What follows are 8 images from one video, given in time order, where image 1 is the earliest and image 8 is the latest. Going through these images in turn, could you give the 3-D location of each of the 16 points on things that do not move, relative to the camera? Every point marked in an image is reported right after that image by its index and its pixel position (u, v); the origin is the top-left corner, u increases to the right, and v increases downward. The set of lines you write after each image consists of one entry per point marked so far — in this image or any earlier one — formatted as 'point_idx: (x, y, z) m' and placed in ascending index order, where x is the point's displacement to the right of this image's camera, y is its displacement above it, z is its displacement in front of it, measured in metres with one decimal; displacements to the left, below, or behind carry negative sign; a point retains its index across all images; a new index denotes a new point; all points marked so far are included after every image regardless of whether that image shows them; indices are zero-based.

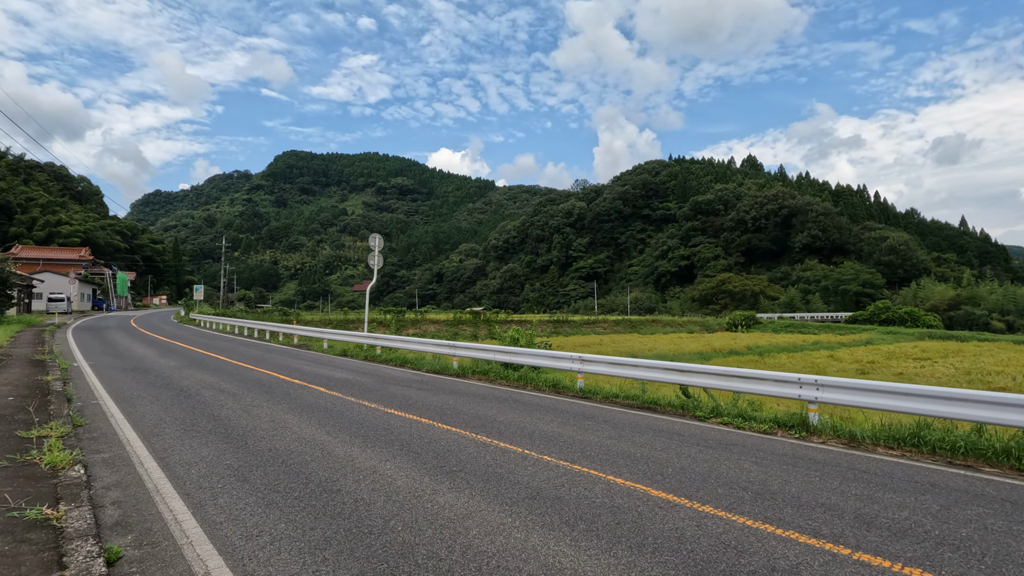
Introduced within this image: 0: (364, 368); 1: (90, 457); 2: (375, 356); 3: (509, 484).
0: (-3.3, -1.8, +11.9) m
1: (-3.7, -1.5, +4.7) m
2: (-3.7, -1.9, +14.5) m
3: (0.0, -1.5, +4.2) m
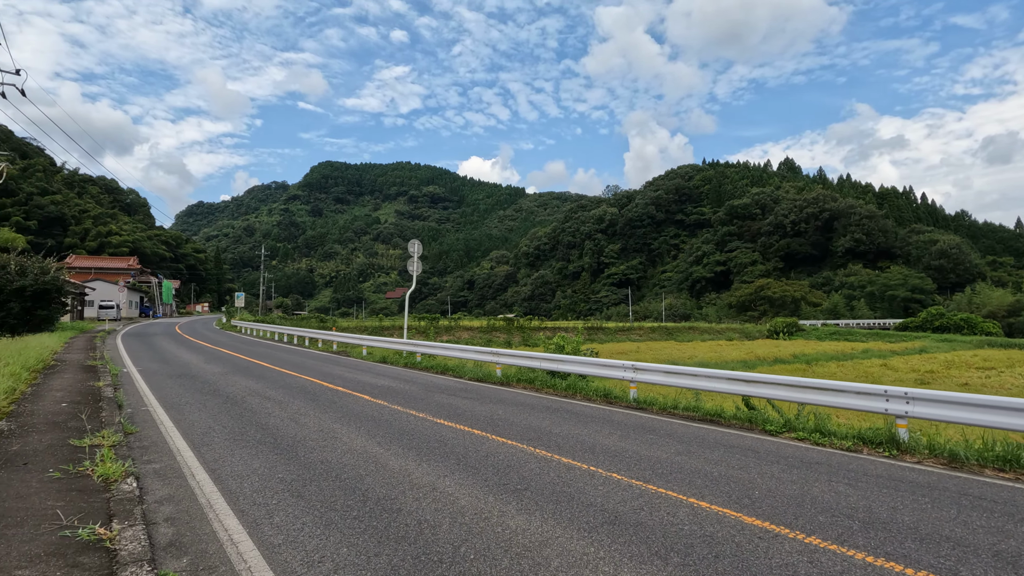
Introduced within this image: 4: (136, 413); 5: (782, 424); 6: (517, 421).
0: (-2.3, -1.9, +11.7) m
1: (-3.2, -1.5, +4.6) m
2: (-2.6, -2.0, +14.4) m
3: (+0.5, -1.6, +3.8) m
4: (-4.9, -1.6, +6.9) m
5: (+3.4, -1.7, +6.7) m
6: (+0.1, -1.7, +7.0) m
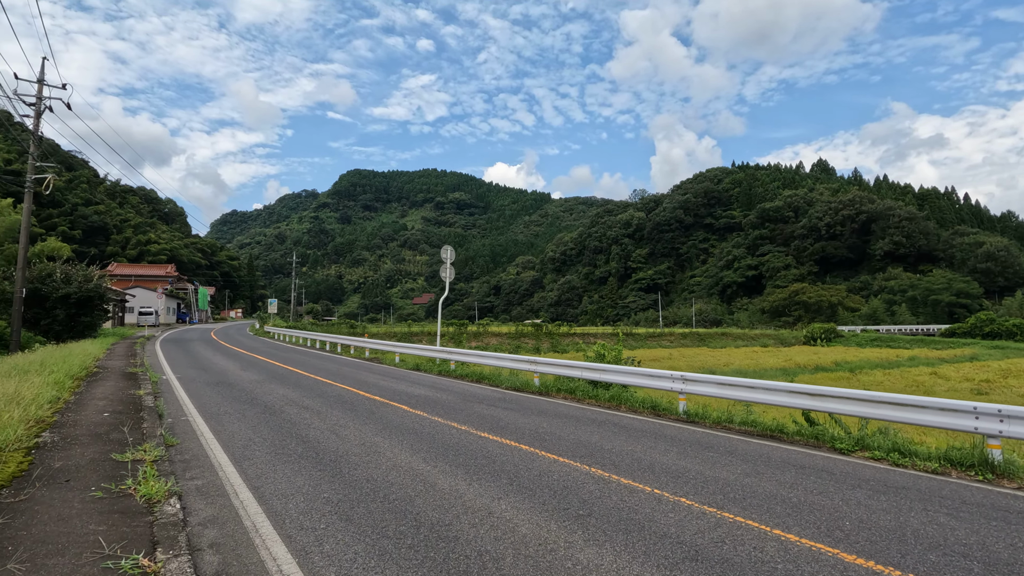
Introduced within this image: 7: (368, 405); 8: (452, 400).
0: (-1.5, -2.1, +11.4) m
1: (-2.7, -1.6, +4.4) m
2: (-1.7, -2.2, +14.1) m
3: (+0.9, -1.6, +3.4) m
4: (-4.3, -1.7, +6.8) m
5: (+4.0, -1.8, +6.2) m
6: (+0.6, -1.8, +6.6) m
7: (-2.3, -1.8, +8.4) m
8: (-1.1, -2.0, +9.5) m
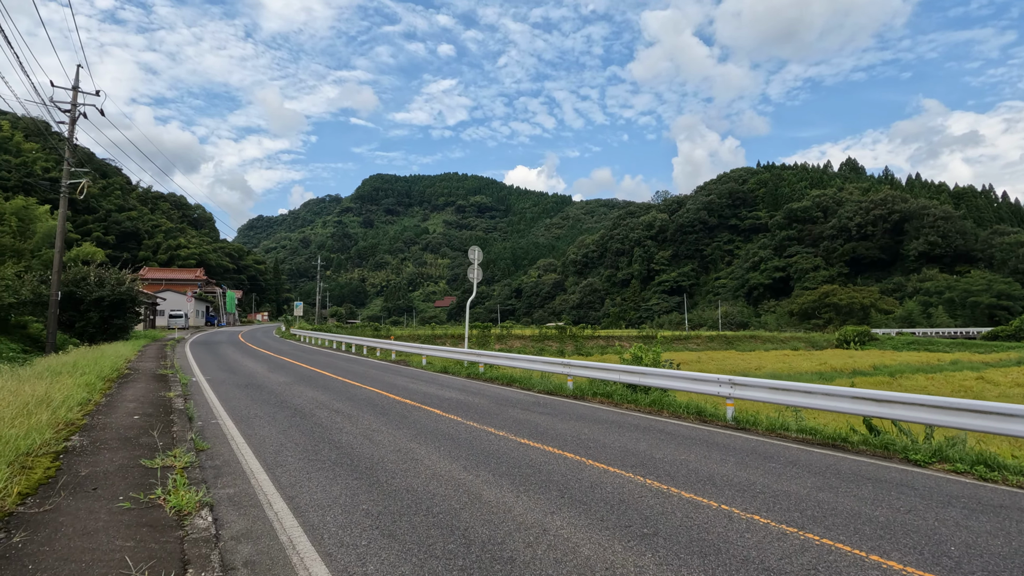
0: (-0.8, -2.1, +11.1) m
1: (-2.3, -1.6, +4.1) m
2: (-0.9, -2.2, +13.8) m
3: (+1.3, -1.6, +3.1) m
4: (-3.8, -1.7, +6.6) m
5: (+4.4, -1.7, +5.6) m
6: (+1.1, -1.8, +6.2) m
7: (-1.7, -1.8, +8.1) m
8: (-0.5, -2.0, +9.1) m
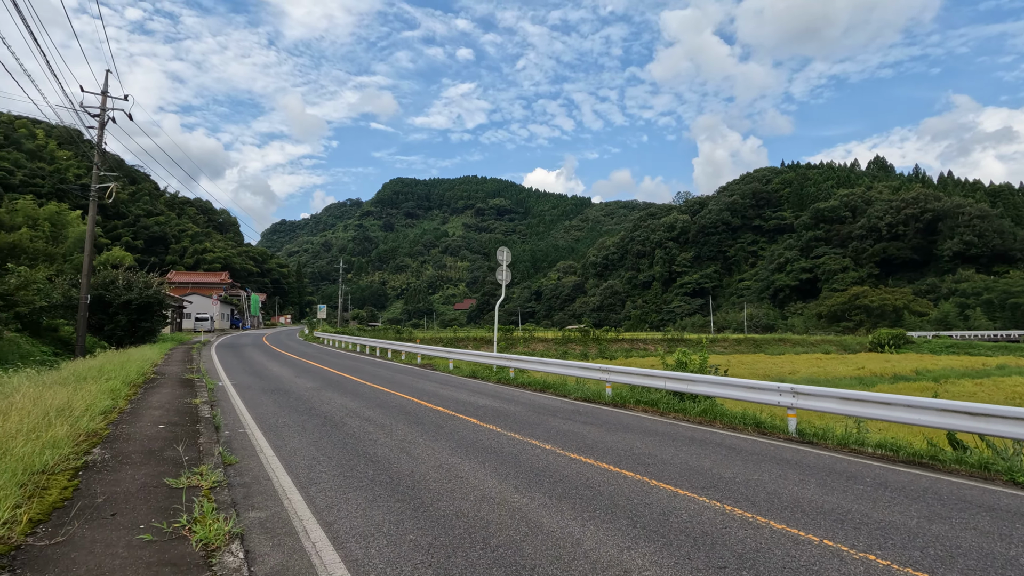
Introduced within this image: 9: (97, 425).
0: (-0.1, -2.1, +10.6) m
1: (-1.9, -1.6, +3.7) m
2: (-0.1, -2.3, +13.3) m
3: (+1.7, -1.6, +2.5) m
4: (-3.2, -1.8, +6.2) m
5: (+4.9, -1.7, +5.0) m
6: (+1.7, -1.8, +5.7) m
7: (-1.1, -1.9, +7.6) m
8: (+0.2, -2.0, +8.6) m
9: (-4.4, -1.5, +5.7) m
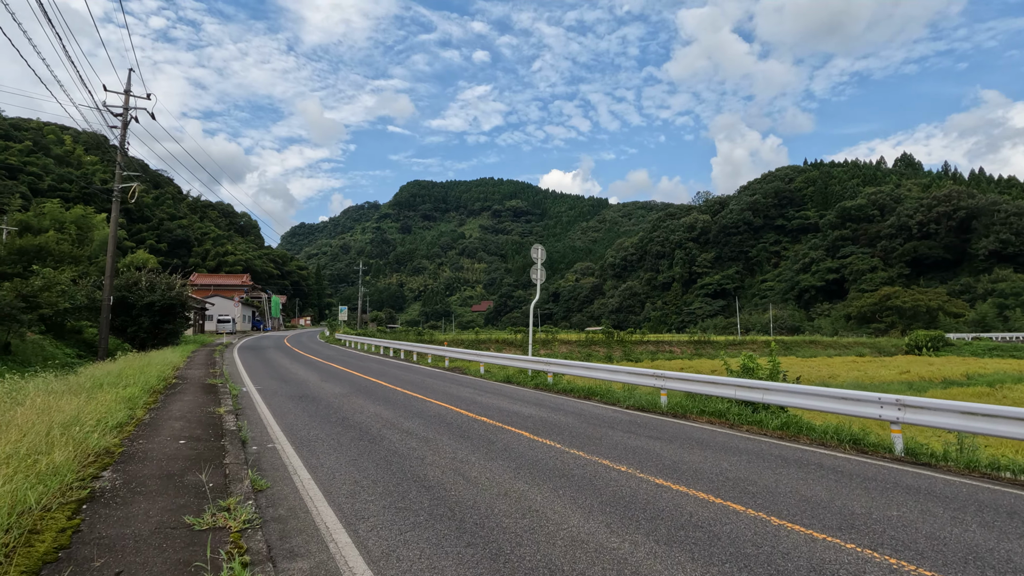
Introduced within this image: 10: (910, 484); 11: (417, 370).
0: (+0.7, -2.1, +9.8) m
1: (-1.2, -1.6, +2.9) m
2: (+0.8, -2.3, +12.5) m
3: (+2.3, -1.5, +1.6) m
4: (-2.6, -1.7, +5.5) m
5: (+5.6, -1.7, +4.0) m
6: (+2.3, -1.8, +4.8) m
7: (-0.4, -1.8, +6.8) m
8: (+0.9, -2.0, +7.8) m
9: (-3.7, -1.4, +5.0) m
10: (+3.6, -1.8, +4.8) m
11: (-3.0, -2.6, +16.9) m
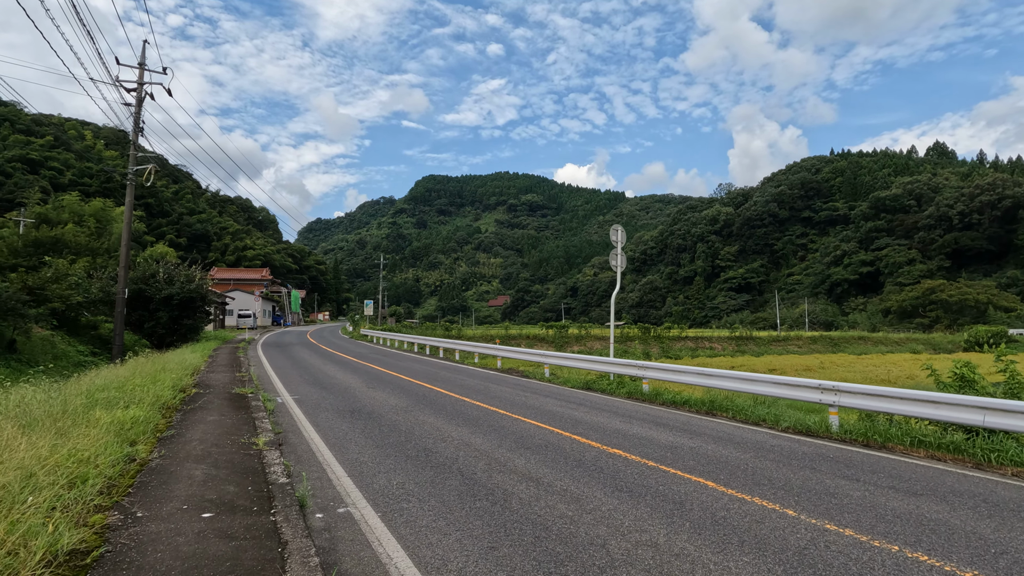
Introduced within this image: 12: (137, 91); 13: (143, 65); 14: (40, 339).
0: (+2.3, -1.9, +7.5) m
1: (+0.2, -1.4, +0.7) m
2: (+2.5, -2.0, +10.2) m
3: (+3.7, -1.4, -0.7) m
4: (-1.1, -1.6, +3.3) m
5: (+7.0, -1.5, +1.6) m
6: (+3.8, -1.6, +2.5) m
7: (+1.2, -1.6, +4.6) m
8: (+2.5, -1.8, +5.5) m
9: (-2.3, -1.3, +2.8) m
10: (+5.1, -1.6, +2.4) m
11: (-1.2, -2.3, +14.7) m
12: (-13.7, +7.2, +19.5) m
13: (-12.6, +7.8, +18.1) m
14: (-16.4, -1.8, +18.5) m
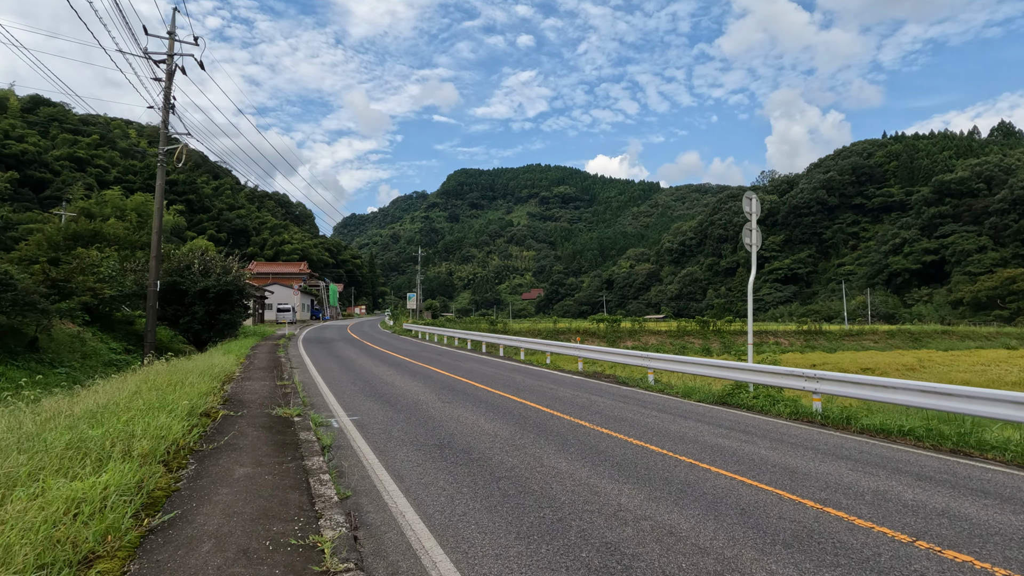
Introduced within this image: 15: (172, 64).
0: (+3.9, -1.7, +4.8) m
1: (+1.4, -1.3, -1.9) m
2: (+4.3, -1.8, +7.5) m
3: (+4.8, -1.3, -3.5) m
4: (+0.3, -1.4, +0.8) m
5: (+8.3, -1.3, -1.4) m
6: (+5.1, -1.4, -0.3) m
7: (+2.6, -1.5, +1.9) m
8: (+4.0, -1.6, +2.8) m
9: (-0.9, -1.1, +0.3) m
10: (+6.4, -1.4, -0.4) m
11: (+0.9, -2.0, +12.2) m
12: (-11.5, +7.5, +17.6) m
13: (-10.4, +8.0, +16.1) m
14: (-14.1, -1.5, +16.8) m
15: (-11.4, +7.5, +17.6) m
